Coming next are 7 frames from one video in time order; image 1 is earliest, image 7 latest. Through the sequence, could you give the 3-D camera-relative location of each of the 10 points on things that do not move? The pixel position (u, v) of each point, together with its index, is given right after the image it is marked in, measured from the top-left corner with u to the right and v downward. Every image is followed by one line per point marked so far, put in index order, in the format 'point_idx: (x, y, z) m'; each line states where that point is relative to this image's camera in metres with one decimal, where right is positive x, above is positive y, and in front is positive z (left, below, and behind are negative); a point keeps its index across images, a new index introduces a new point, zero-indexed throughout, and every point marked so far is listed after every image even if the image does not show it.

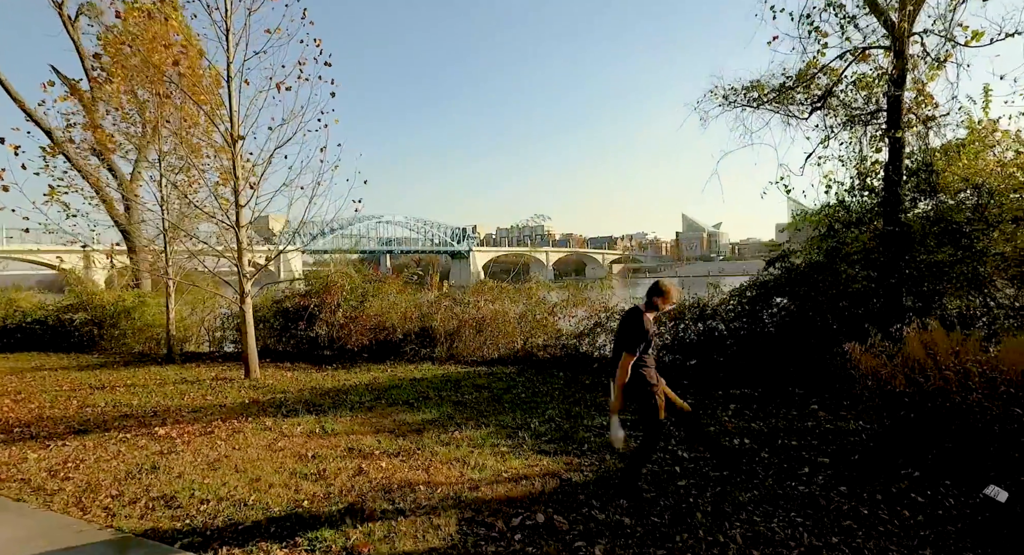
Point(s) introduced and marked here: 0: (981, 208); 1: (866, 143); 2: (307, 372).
0: (+5.7, +0.9, +6.6) m
1: (+4.9, +1.9, +7.5) m
2: (-3.3, -1.5, +8.7) m
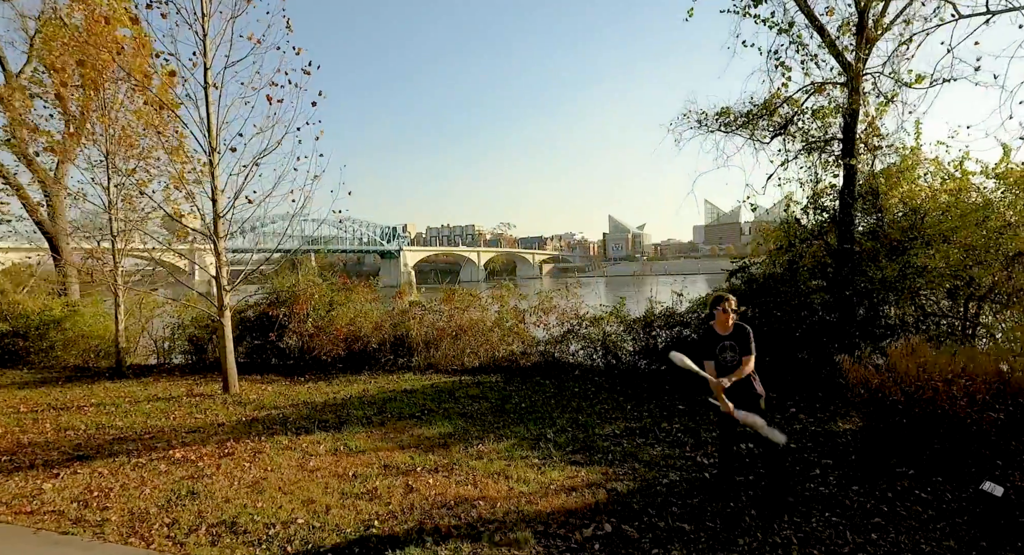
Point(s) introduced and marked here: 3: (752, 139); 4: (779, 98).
0: (+5.6, +0.7, +7.4) m
1: (+4.7, +1.7, +8.3) m
2: (-3.6, -1.7, +8.5) m
3: (+3.7, +2.1, +8.3) m
4: (+3.9, +2.7, +8.0) m
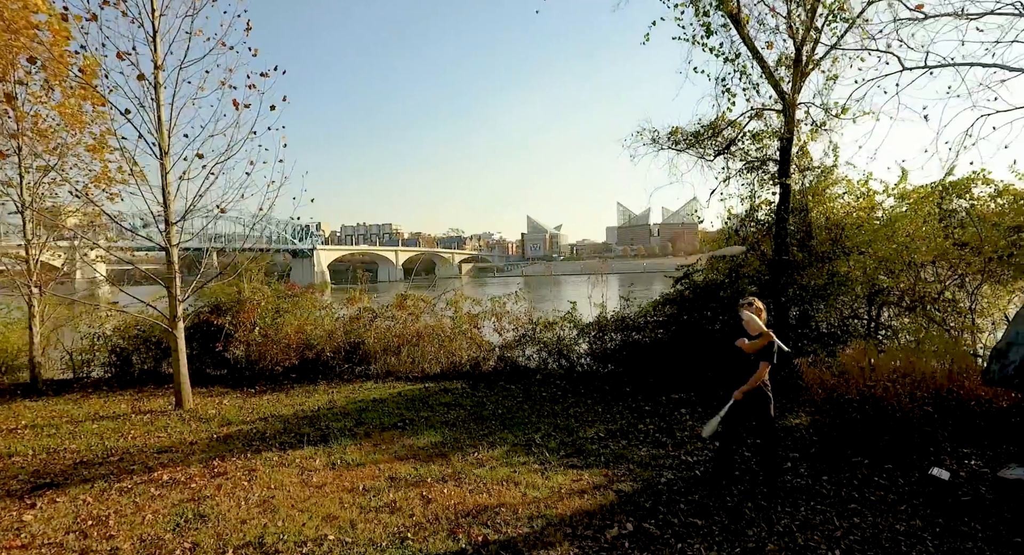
0: (+5.1, +0.5, +8.3) m
1: (+4.1, +1.5, +9.1) m
2: (-4.1, -1.9, +8.2) m
3: (+3.1, +2.0, +8.9) m
4: (+3.4, +2.5, +8.7) m
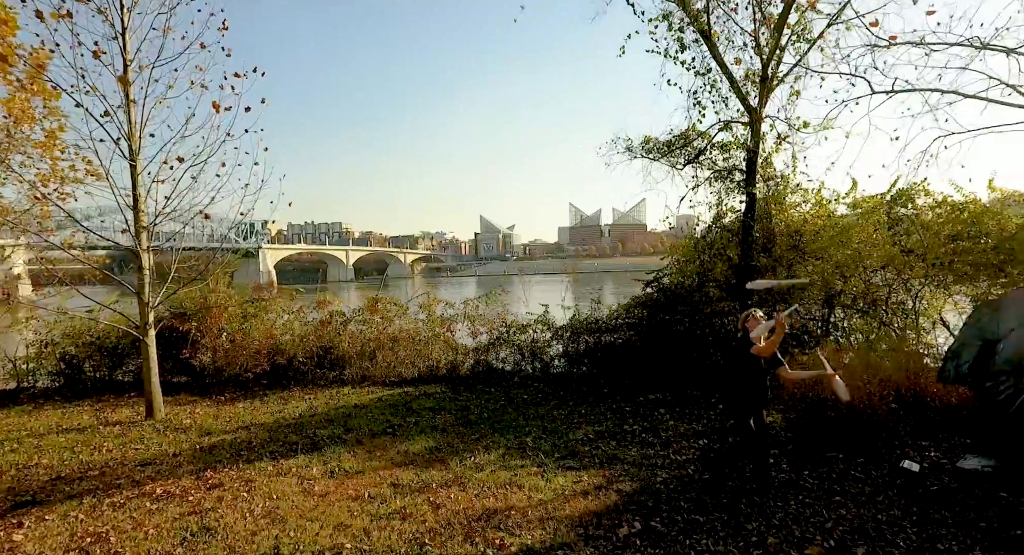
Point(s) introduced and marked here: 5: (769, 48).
0: (+4.8, +0.5, +8.8) m
1: (+3.8, +1.5, +9.5) m
2: (-4.4, -1.9, +8.0) m
3: (+2.7, +1.9, +9.3) m
4: (+3.0, +2.5, +9.1) m
5: (+3.9, +3.5, +8.2) m
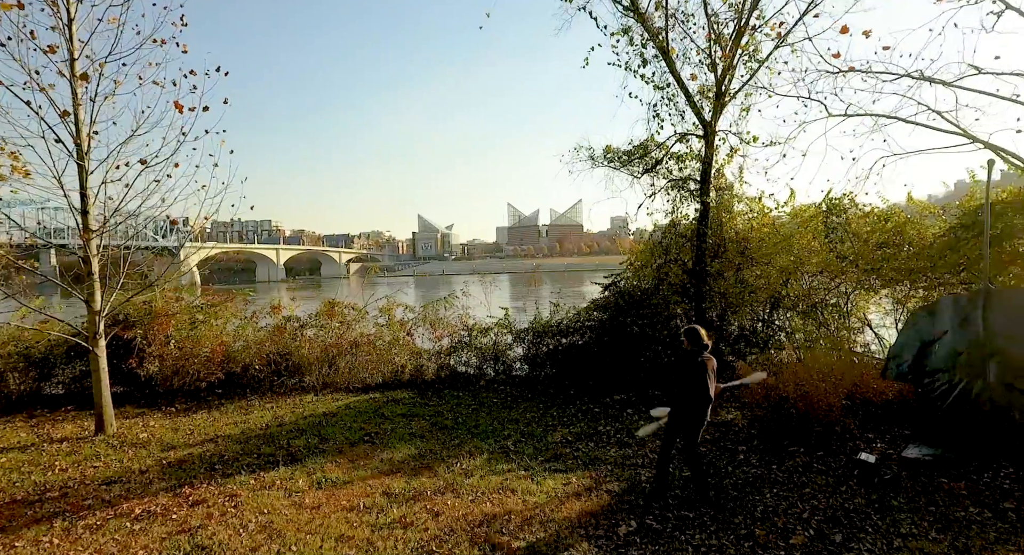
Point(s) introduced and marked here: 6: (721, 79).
0: (+4.2, +0.4, +9.4) m
1: (+3.1, +1.4, +10.0) m
2: (-4.8, -2.0, +7.6) m
3: (+2.1, +1.8, +9.7) m
4: (+2.5, +2.4, +9.5) m
5: (+3.4, +3.4, +8.7) m
6: (+3.4, +3.2, +8.8) m
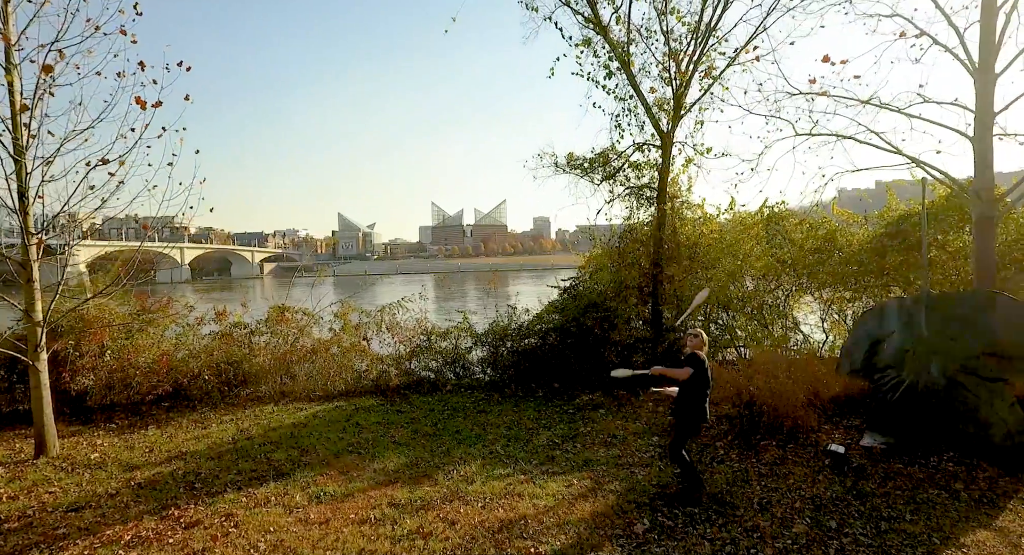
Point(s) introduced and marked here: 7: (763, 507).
0: (+3.6, +0.3, +10.0) m
1: (+2.4, +1.3, +10.4) m
2: (-5.2, -2.1, +7.1) m
3: (+1.5, +1.8, +10.0) m
4: (+1.8, +2.3, +9.8) m
5: (+2.9, +3.3, +9.2) m
6: (+2.9, +3.2, +9.3) m
7: (+1.8, -1.6, +3.9) m
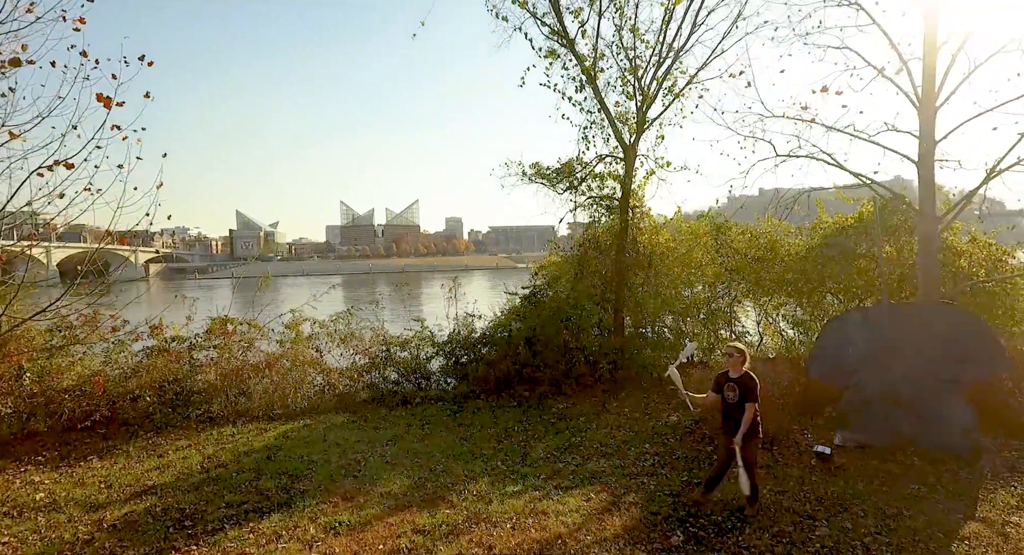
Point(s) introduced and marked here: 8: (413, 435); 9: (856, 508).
0: (+2.9, +0.2, +10.4) m
1: (+1.7, +1.2, +10.7) m
2: (-5.3, -2.3, +6.3) m
3: (+0.8, +1.6, +10.1) m
4: (+1.2, +2.2, +10.1) m
5: (+2.3, +3.2, +9.6) m
6: (+2.3, +3.0, +9.6) m
7: (+2.0, -1.8, +4.1) m
8: (-1.1, -2.0, +6.9) m
9: (+2.6, -1.8, +4.1) m
